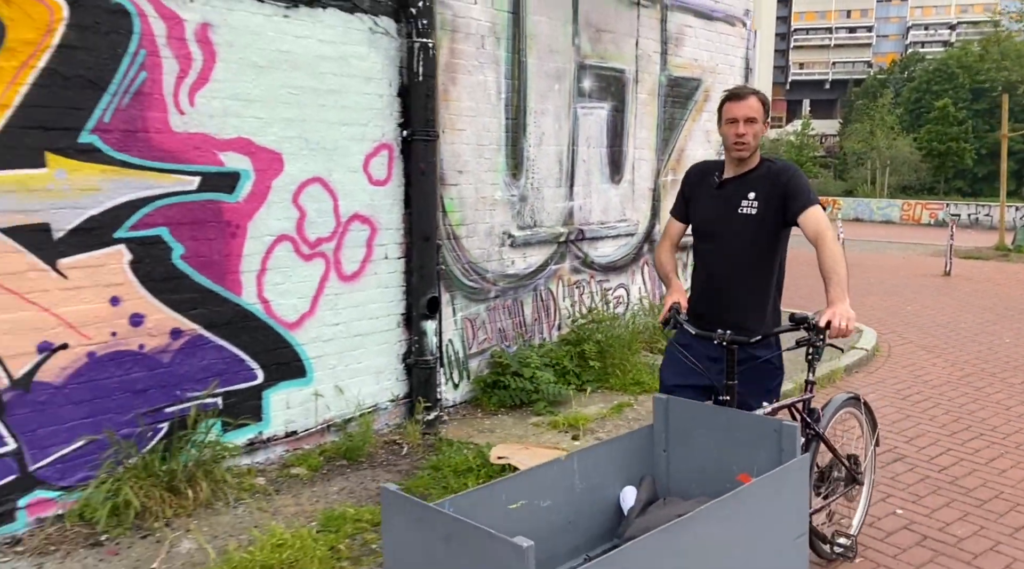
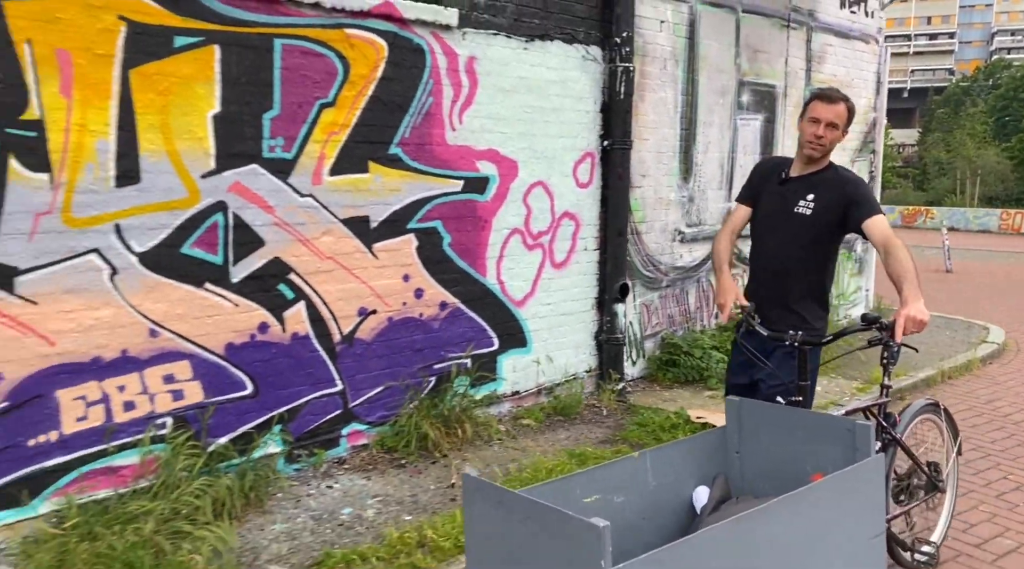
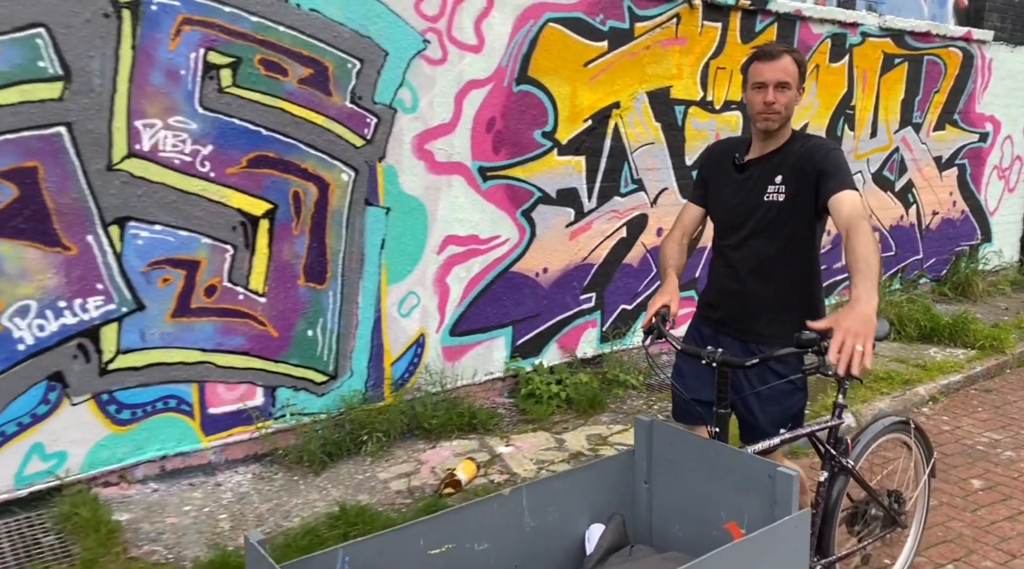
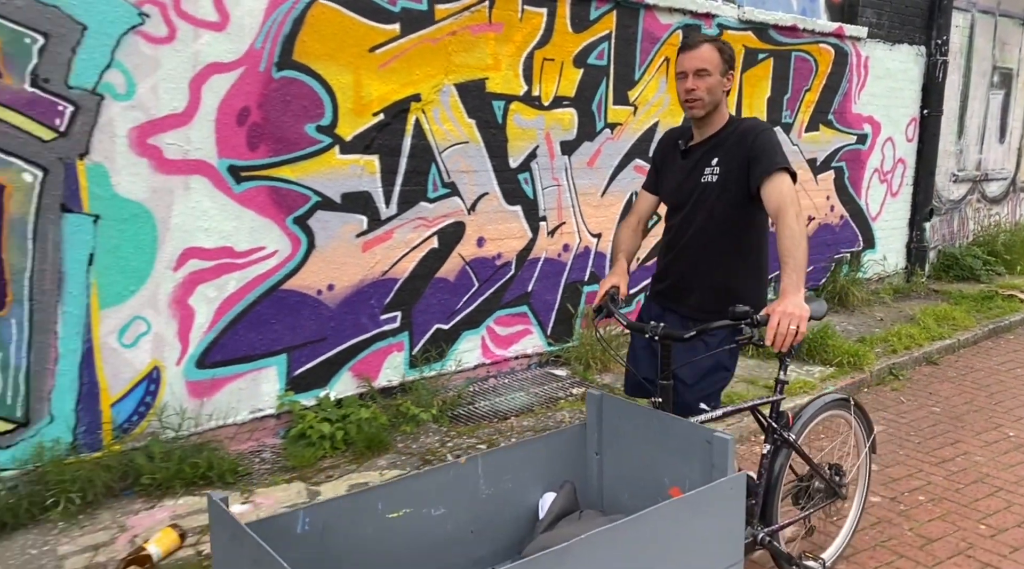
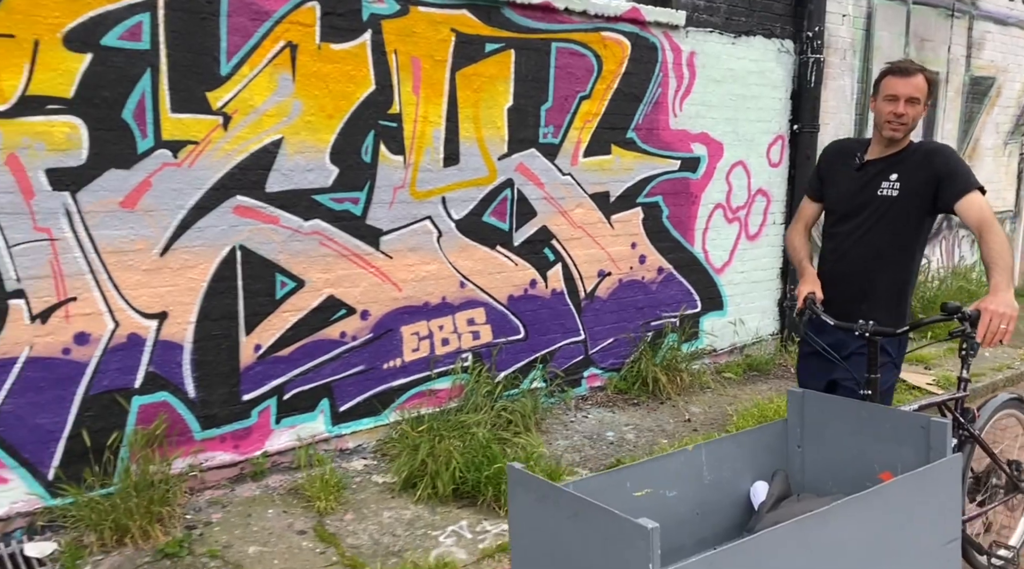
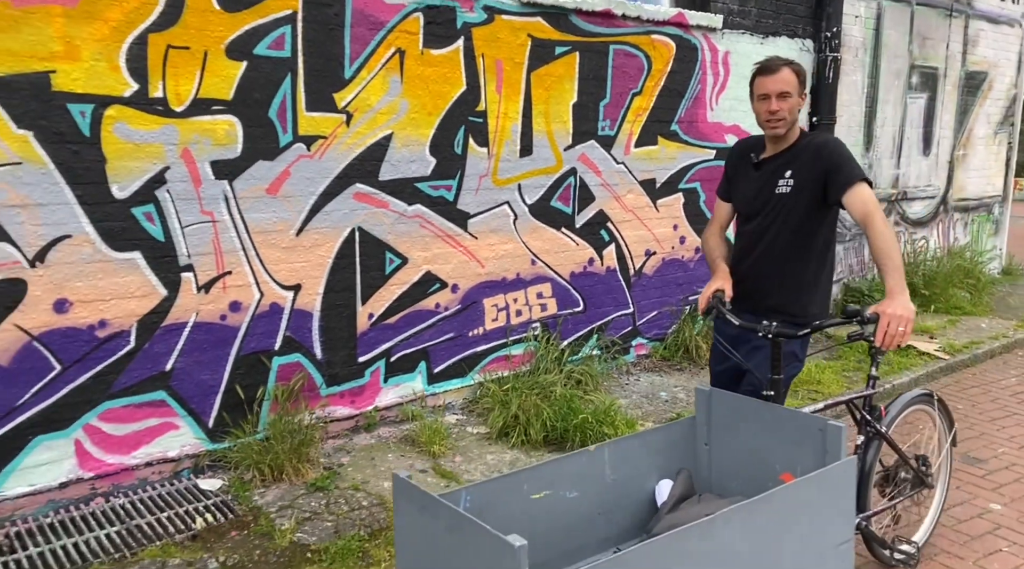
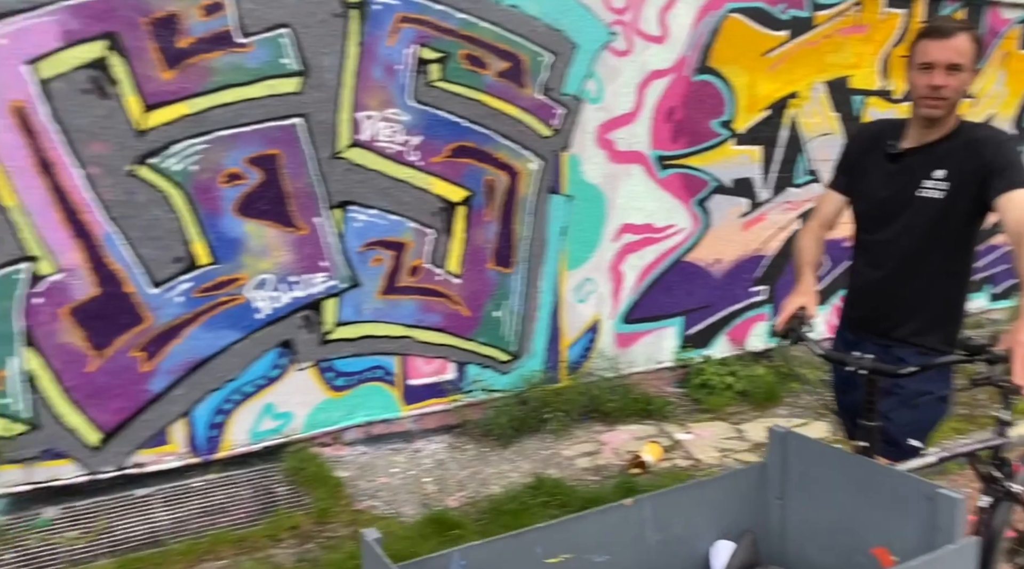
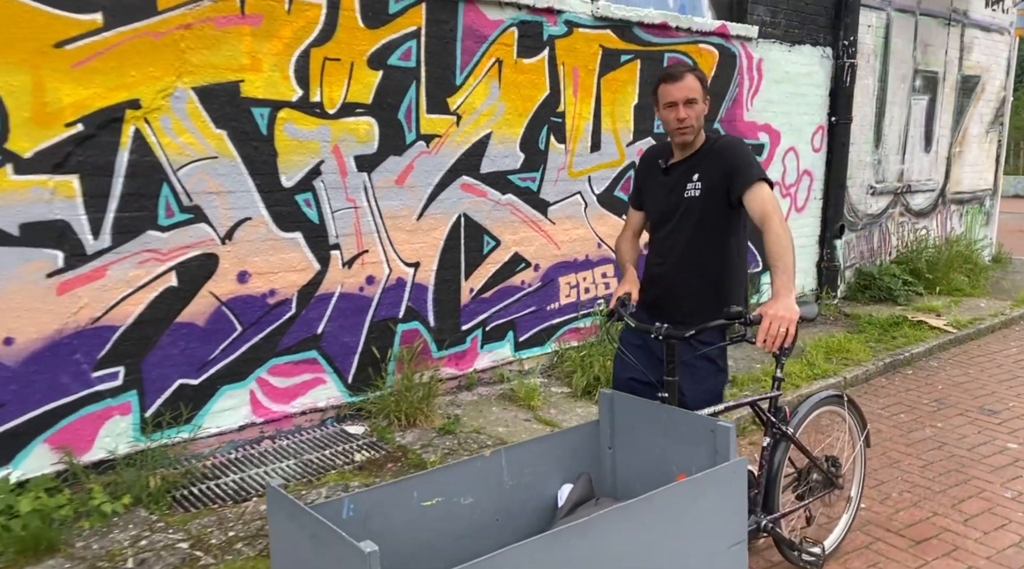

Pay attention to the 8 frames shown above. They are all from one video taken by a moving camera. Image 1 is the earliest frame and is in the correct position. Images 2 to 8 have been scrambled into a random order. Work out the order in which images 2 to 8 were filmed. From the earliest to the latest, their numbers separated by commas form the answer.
2, 5, 6, 8, 4, 3, 7
